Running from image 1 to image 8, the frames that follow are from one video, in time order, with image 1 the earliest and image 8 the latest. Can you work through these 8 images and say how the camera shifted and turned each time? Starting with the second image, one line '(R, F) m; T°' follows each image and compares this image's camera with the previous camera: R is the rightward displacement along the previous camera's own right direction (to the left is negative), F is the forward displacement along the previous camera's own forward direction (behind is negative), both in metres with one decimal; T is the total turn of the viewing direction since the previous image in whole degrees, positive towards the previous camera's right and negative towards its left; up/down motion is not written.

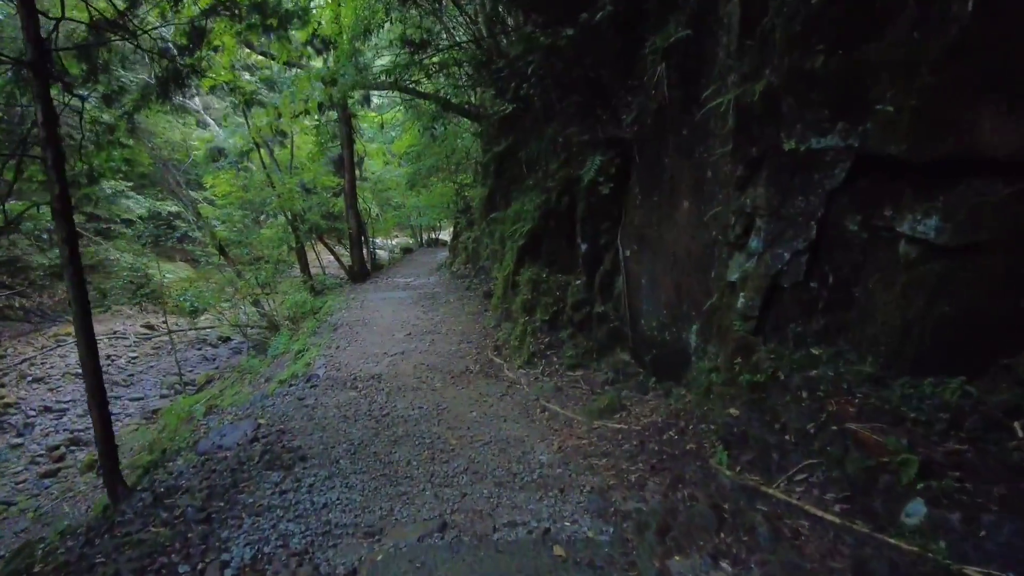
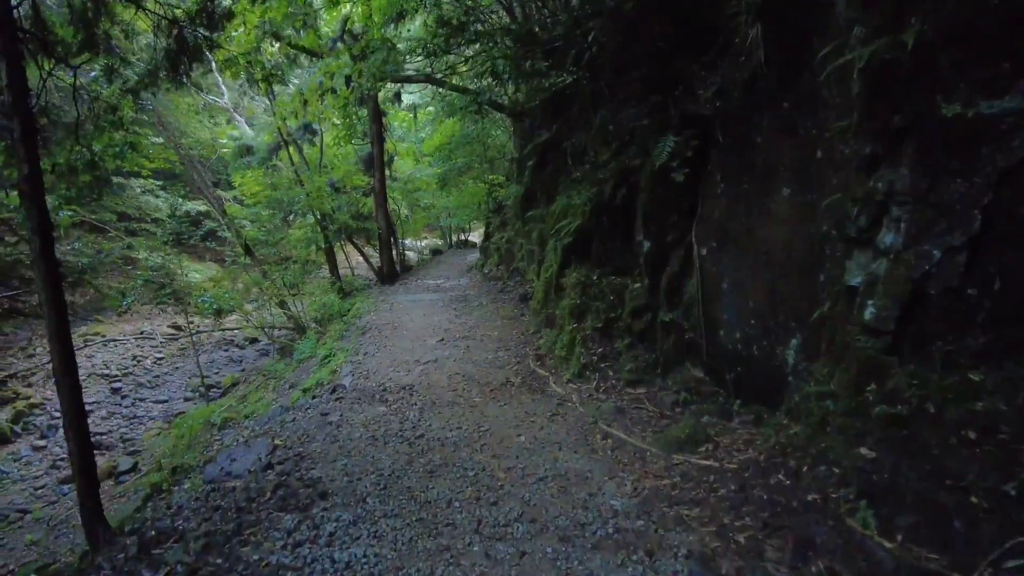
(-0.2, +0.9) m; -2°
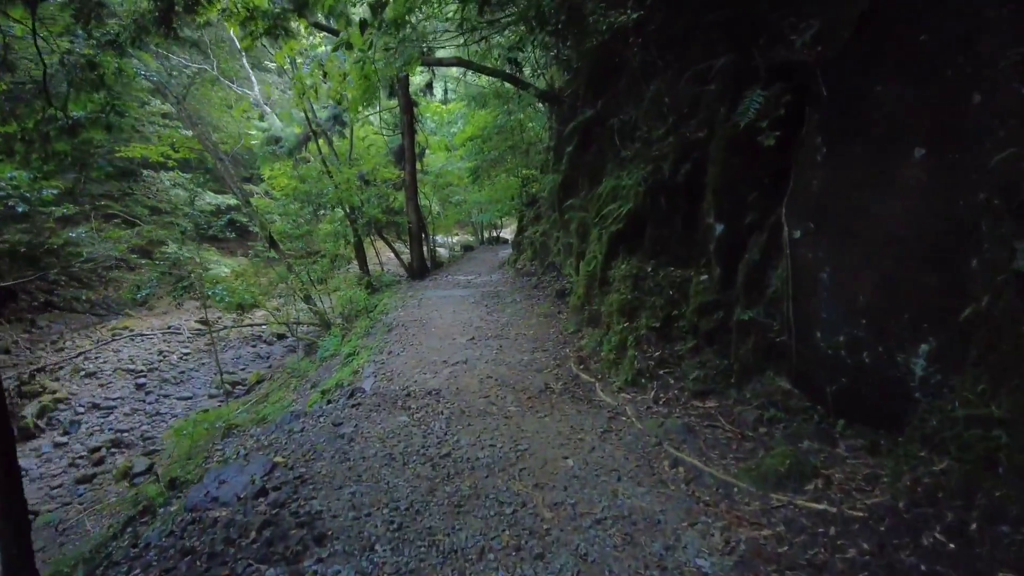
(-0.1, +0.9) m; -3°
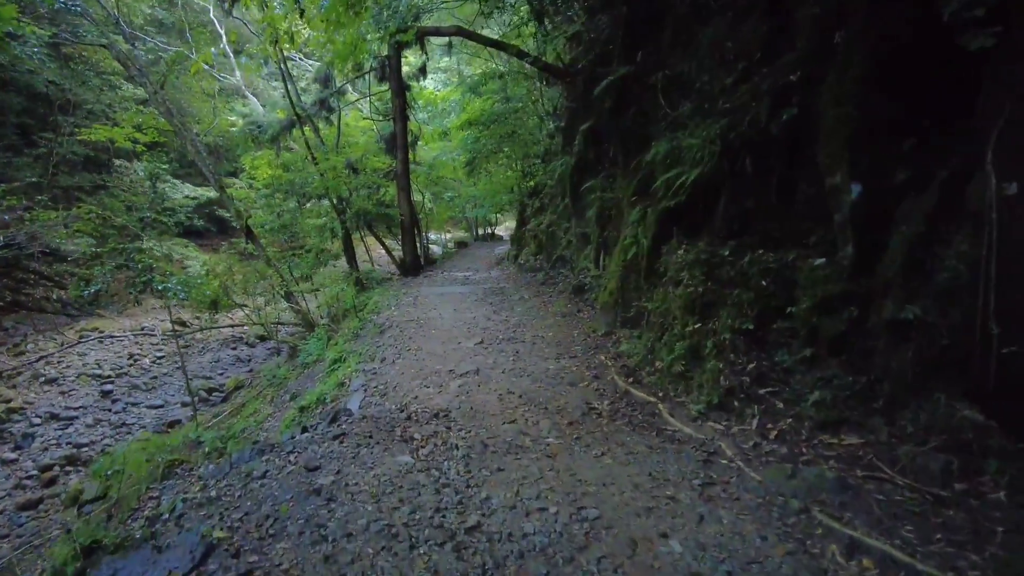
(-0.3, +1.6) m; +1°
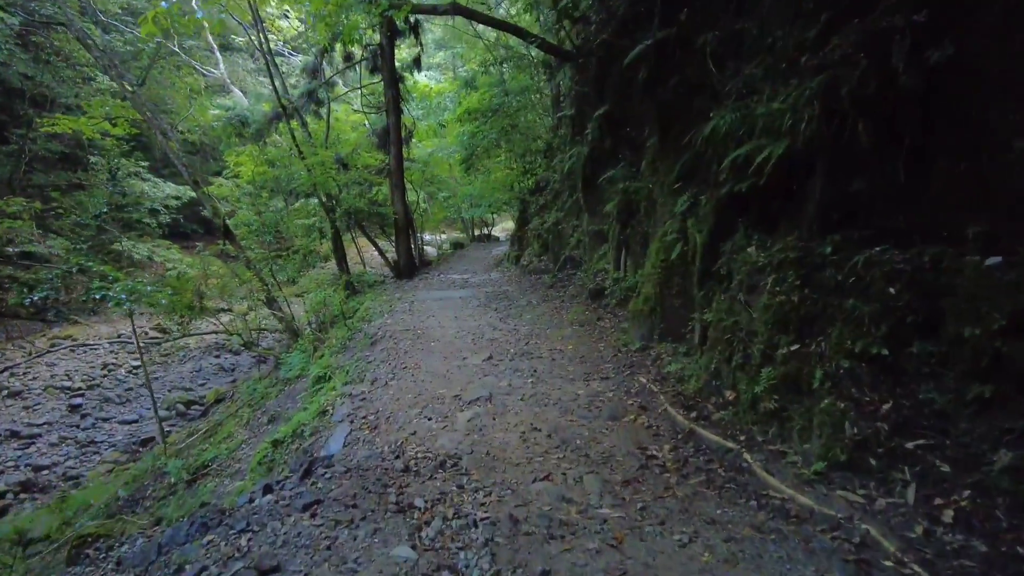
(-0.2, +1.2) m; +1°
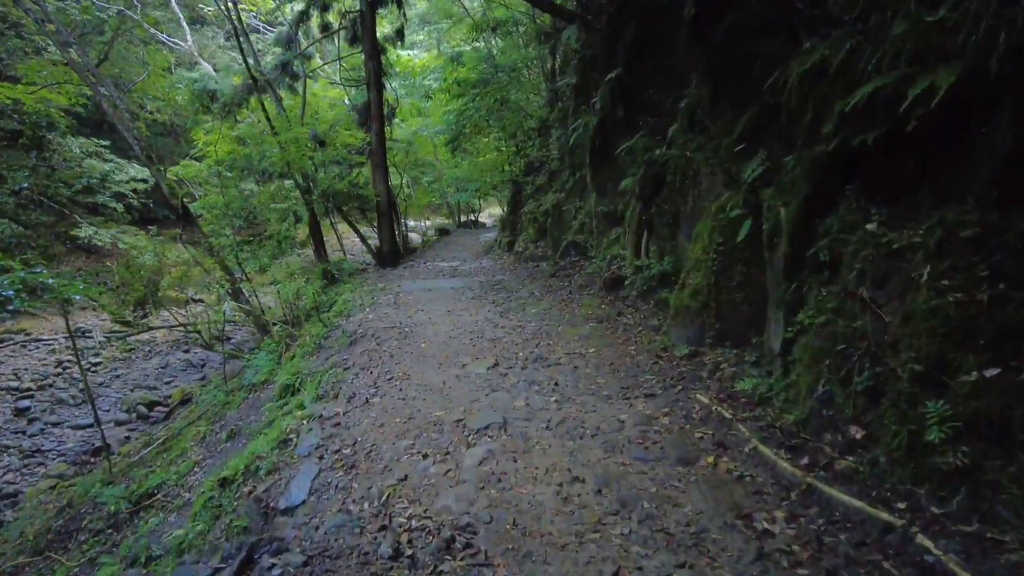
(-0.2, +1.3) m; +1°
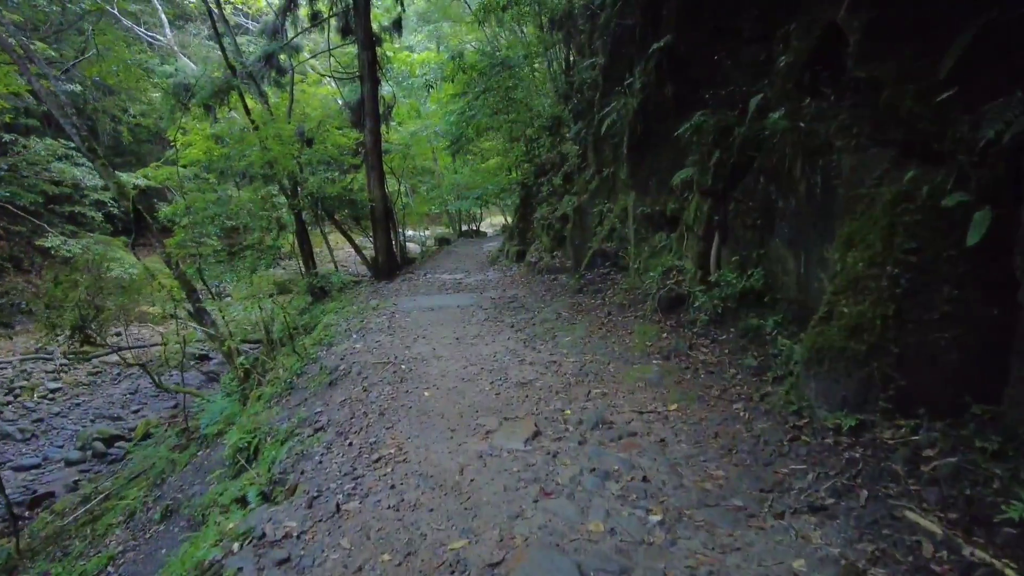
(-0.3, +1.8) m; 0°
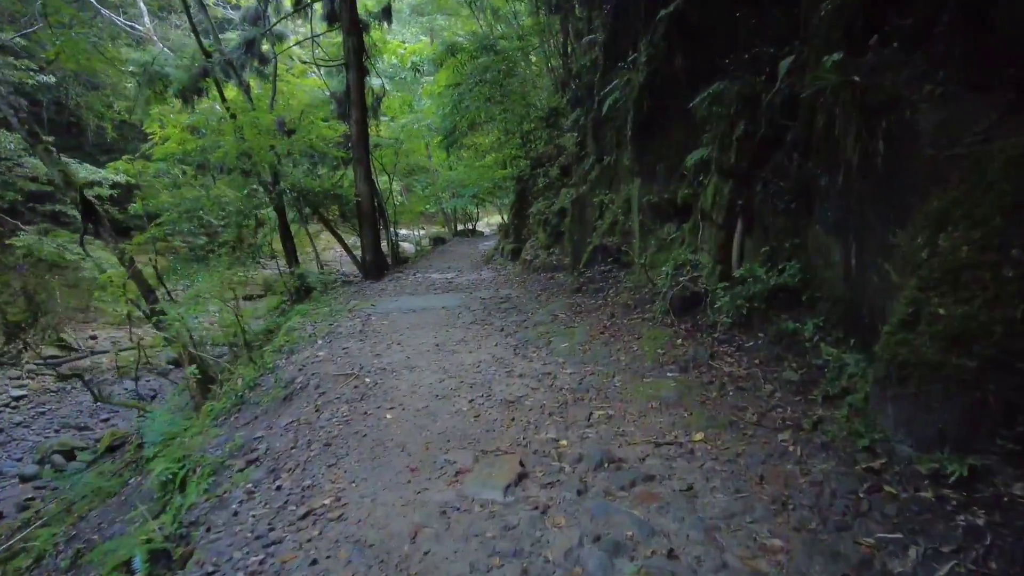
(+0.1, +0.9) m; 0°
